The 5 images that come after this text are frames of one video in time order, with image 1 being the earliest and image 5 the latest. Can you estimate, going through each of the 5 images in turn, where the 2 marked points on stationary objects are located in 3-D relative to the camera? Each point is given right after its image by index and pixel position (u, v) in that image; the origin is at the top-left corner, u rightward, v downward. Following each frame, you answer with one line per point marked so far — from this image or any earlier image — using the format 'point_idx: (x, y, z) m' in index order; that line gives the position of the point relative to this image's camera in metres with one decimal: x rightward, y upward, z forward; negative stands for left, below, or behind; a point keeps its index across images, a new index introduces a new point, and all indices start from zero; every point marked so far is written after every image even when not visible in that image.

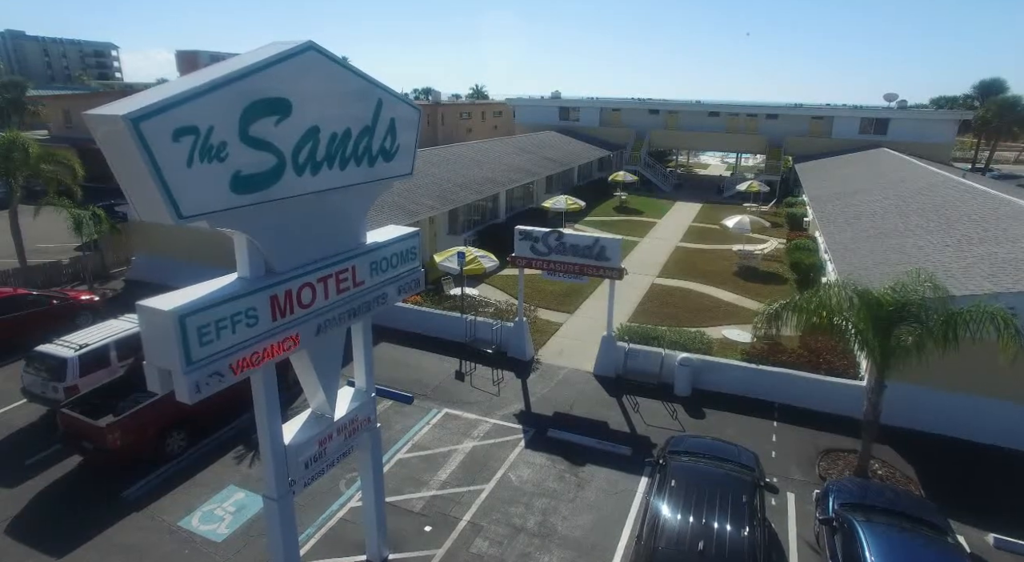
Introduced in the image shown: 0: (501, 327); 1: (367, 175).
0: (-0.3, -1.4, +17.7) m
1: (-2.0, +1.4, +8.1) m
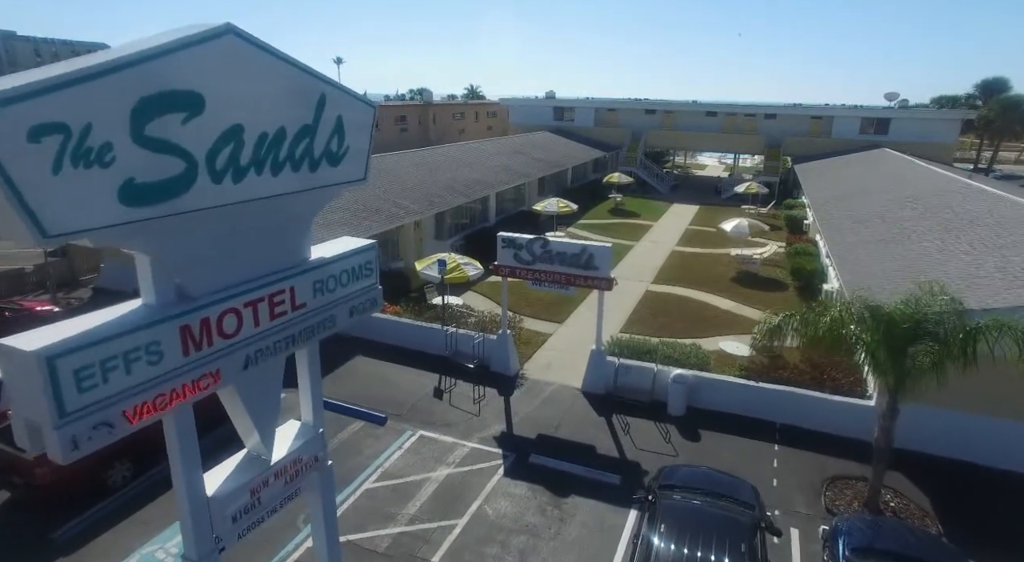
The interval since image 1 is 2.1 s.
0: (-0.8, -1.6, +16.6) m
1: (-2.4, +1.2, +7.0) m
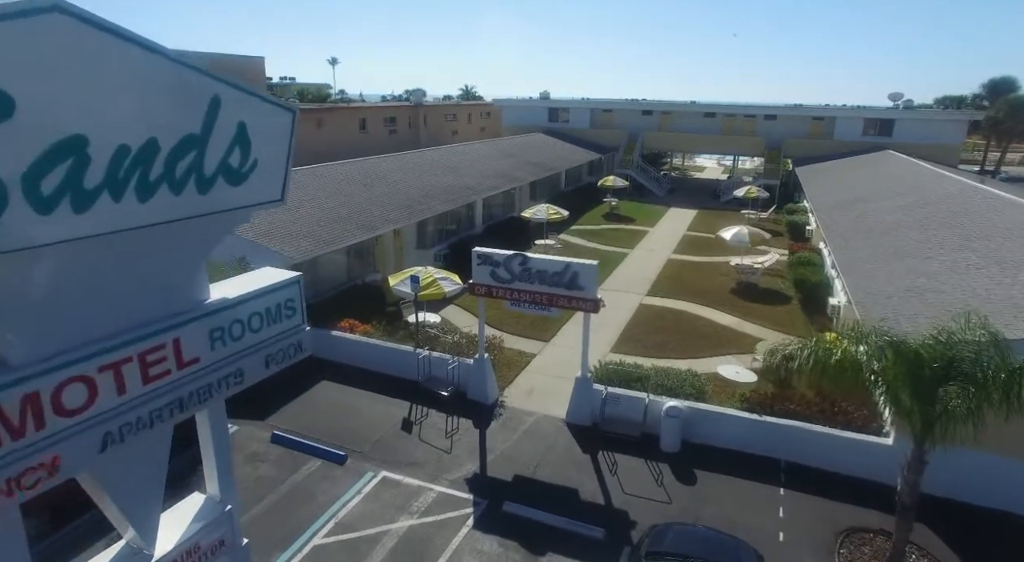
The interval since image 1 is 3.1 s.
0: (-1.3, -2.1, +15.1) m
1: (-2.9, +0.7, +5.6) m
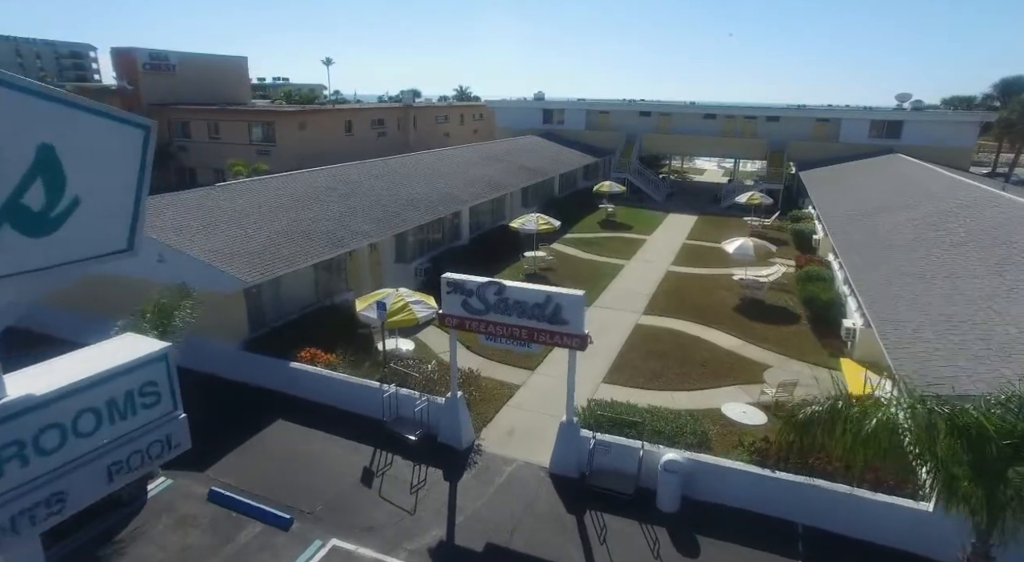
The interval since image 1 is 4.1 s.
0: (-1.8, -2.7, +13.3) m
1: (-3.4, +0.1, +3.8) m
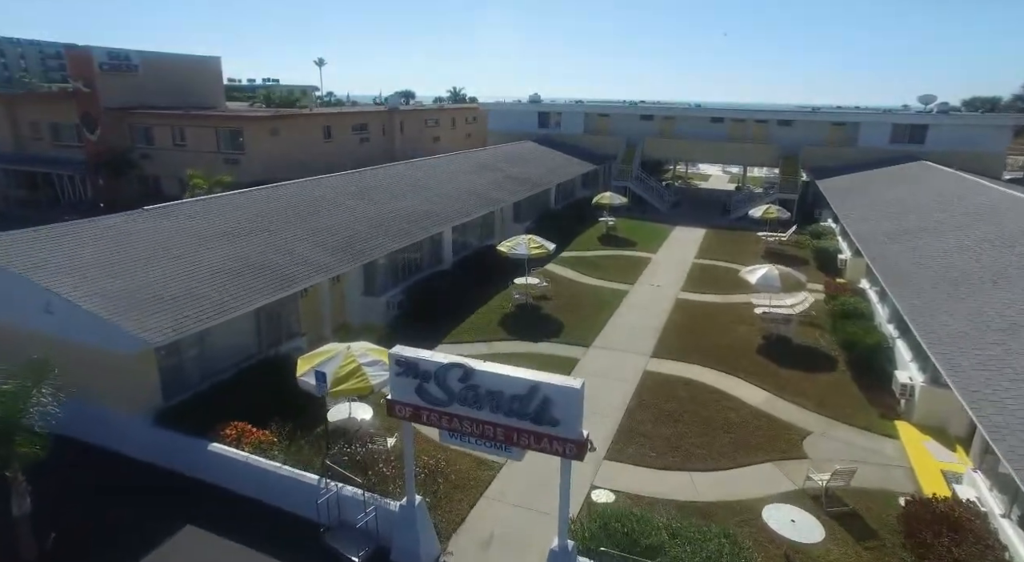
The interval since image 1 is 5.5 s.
0: (-2.2, -3.9, +10.2) m
1: (-3.8, -1.1, +0.6) m
